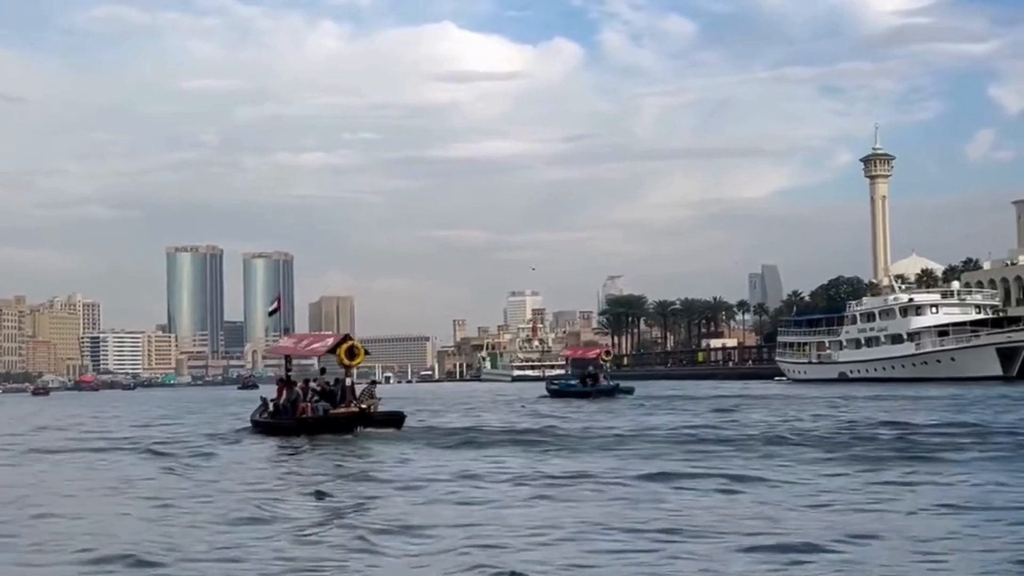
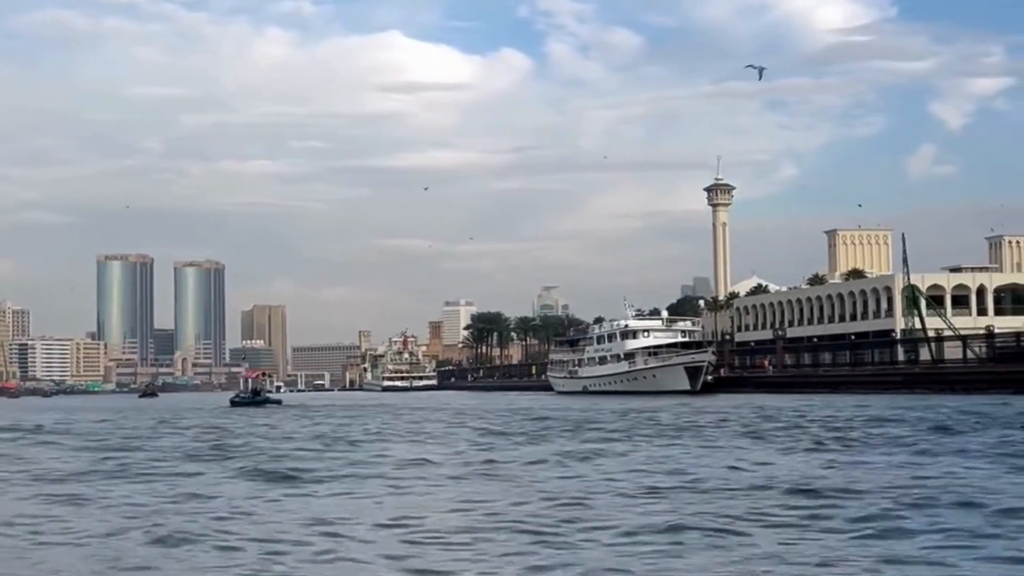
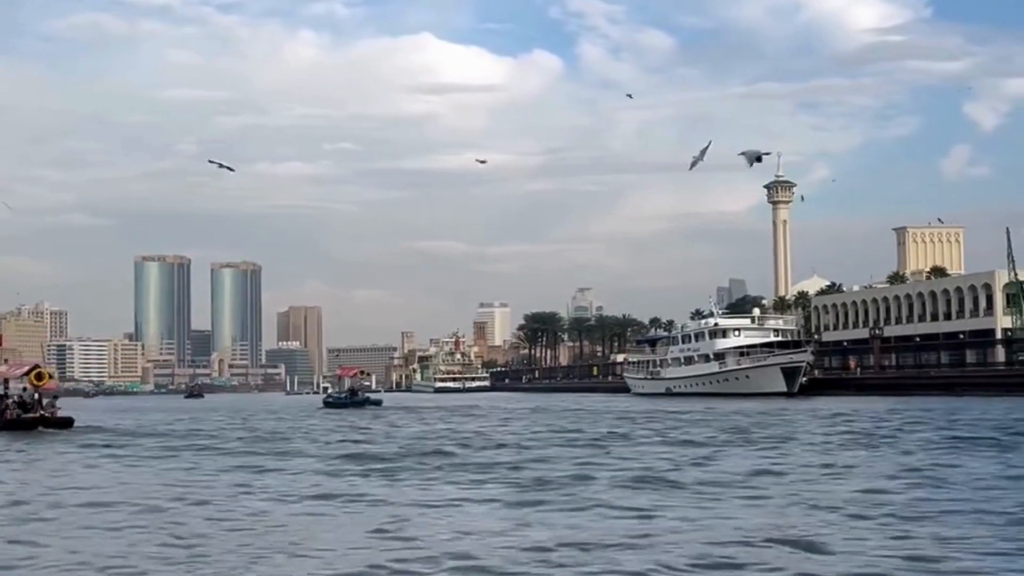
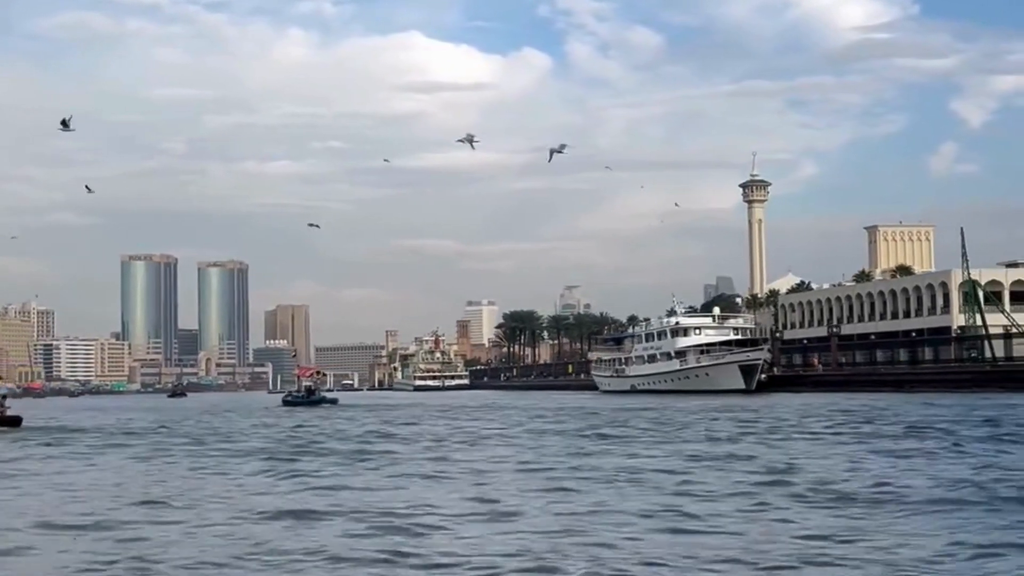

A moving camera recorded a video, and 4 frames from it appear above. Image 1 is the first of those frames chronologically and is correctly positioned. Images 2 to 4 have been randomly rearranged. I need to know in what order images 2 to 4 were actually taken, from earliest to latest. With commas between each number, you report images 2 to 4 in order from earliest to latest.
3, 4, 2
